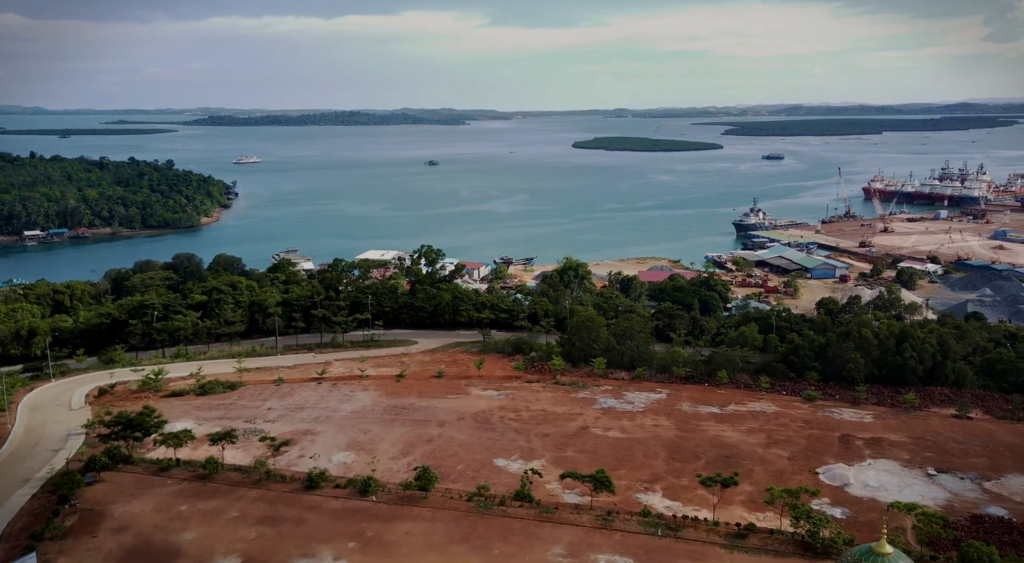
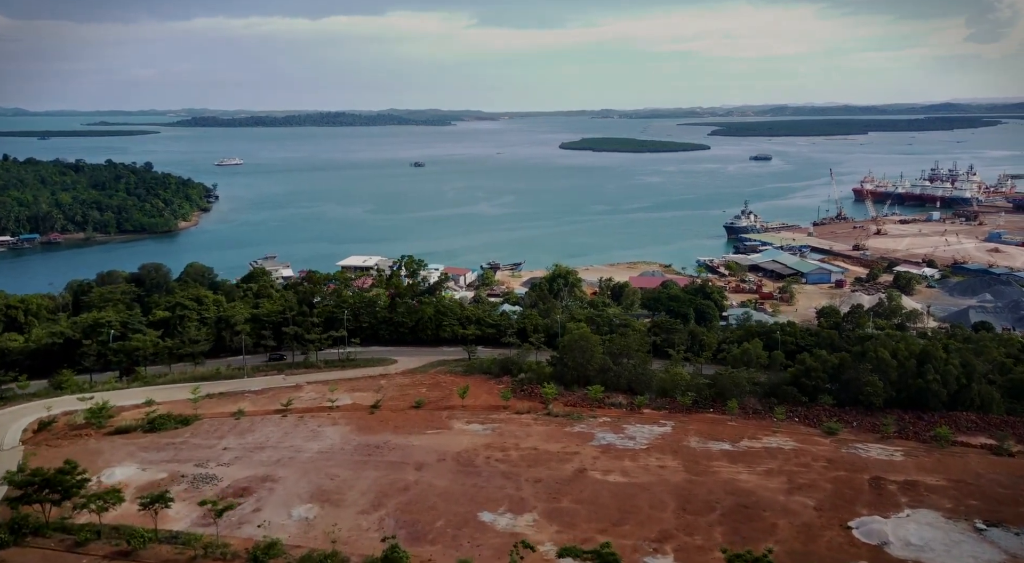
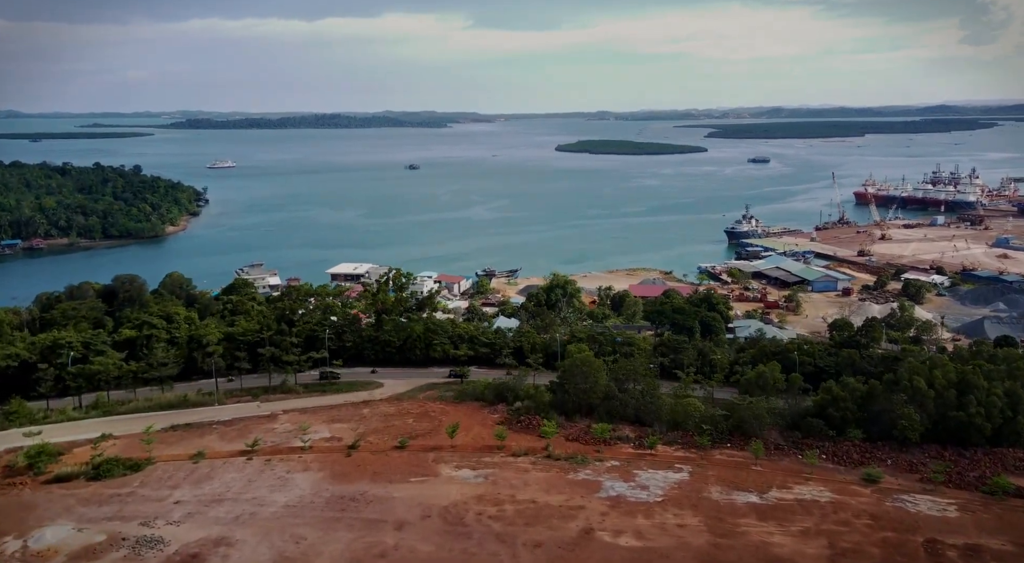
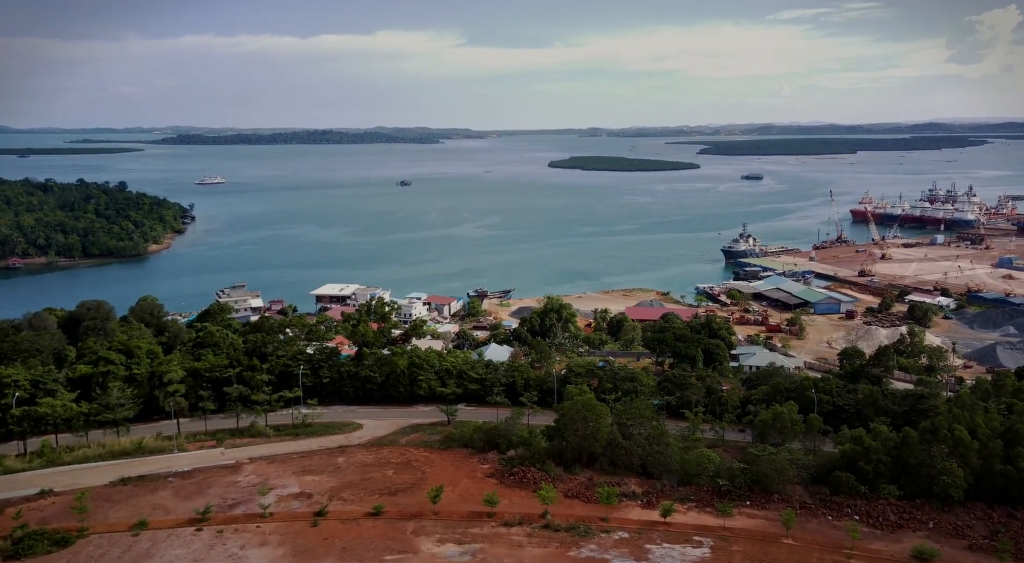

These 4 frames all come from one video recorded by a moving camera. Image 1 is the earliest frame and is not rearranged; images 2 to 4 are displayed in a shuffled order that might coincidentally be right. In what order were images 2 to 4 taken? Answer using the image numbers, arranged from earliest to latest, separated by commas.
2, 3, 4
